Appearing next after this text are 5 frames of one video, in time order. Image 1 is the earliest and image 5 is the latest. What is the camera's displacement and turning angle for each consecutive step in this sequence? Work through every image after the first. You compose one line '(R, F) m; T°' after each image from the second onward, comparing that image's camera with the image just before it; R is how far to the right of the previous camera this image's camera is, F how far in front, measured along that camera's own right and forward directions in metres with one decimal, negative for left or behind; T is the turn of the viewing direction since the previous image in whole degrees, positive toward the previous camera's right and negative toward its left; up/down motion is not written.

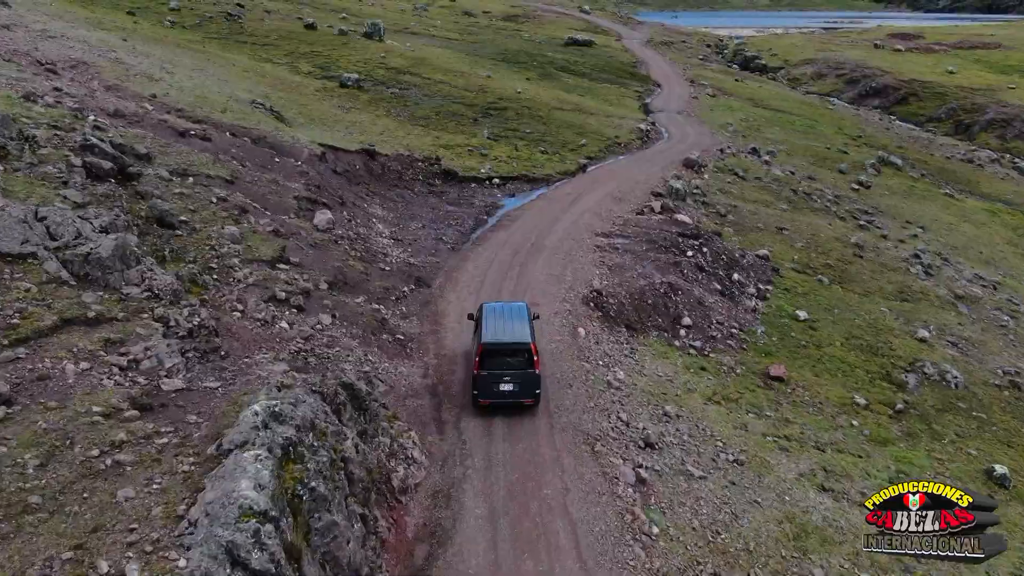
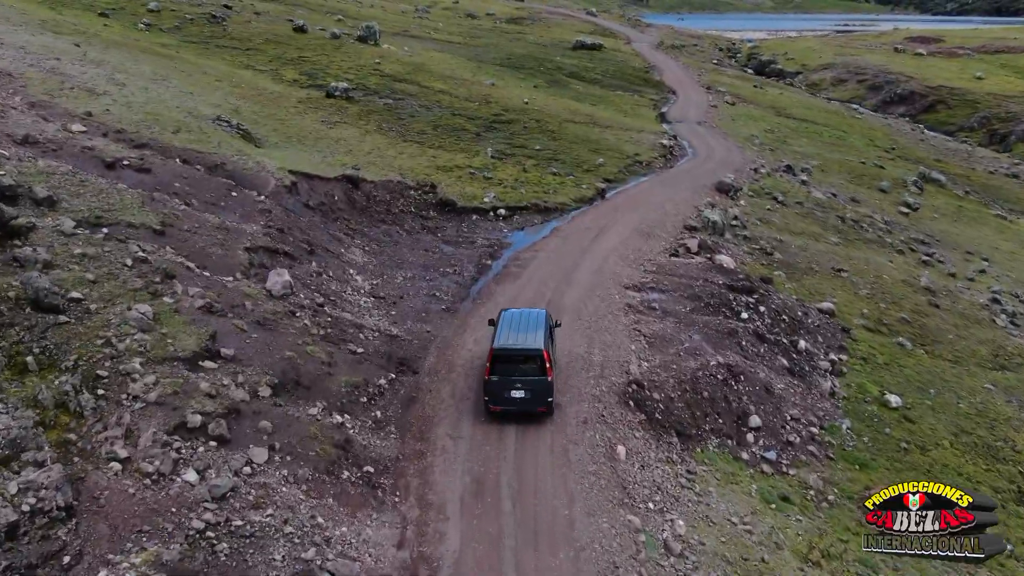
(-0.3, +7.7) m; 0°
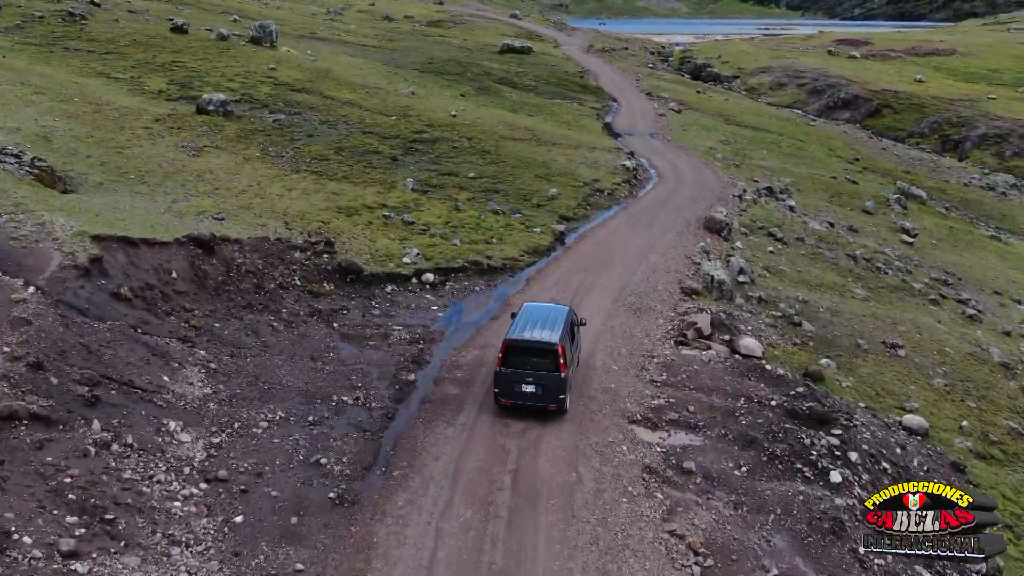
(-0.1, +12.9) m; +5°
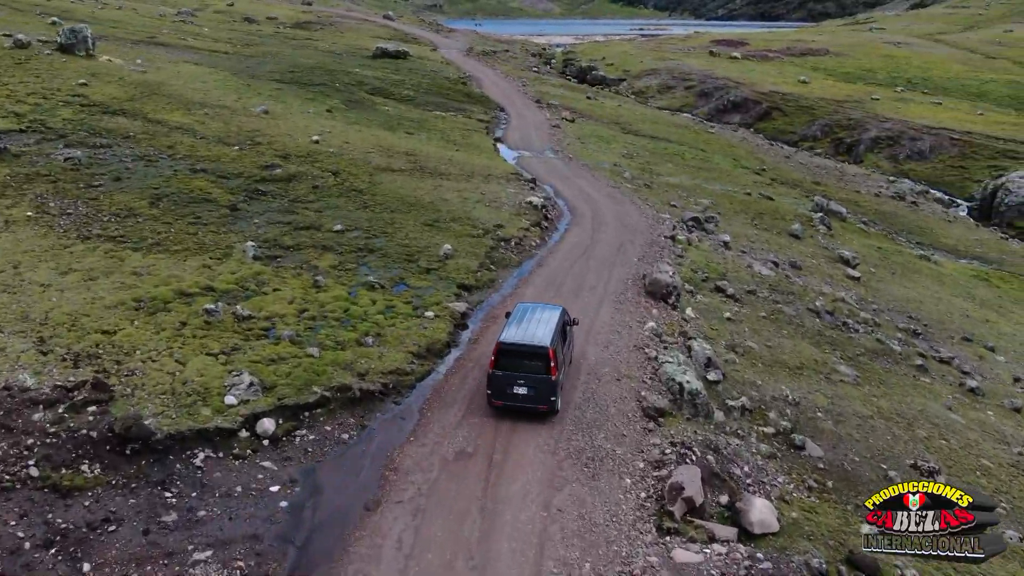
(+0.2, +10.5) m; +8°
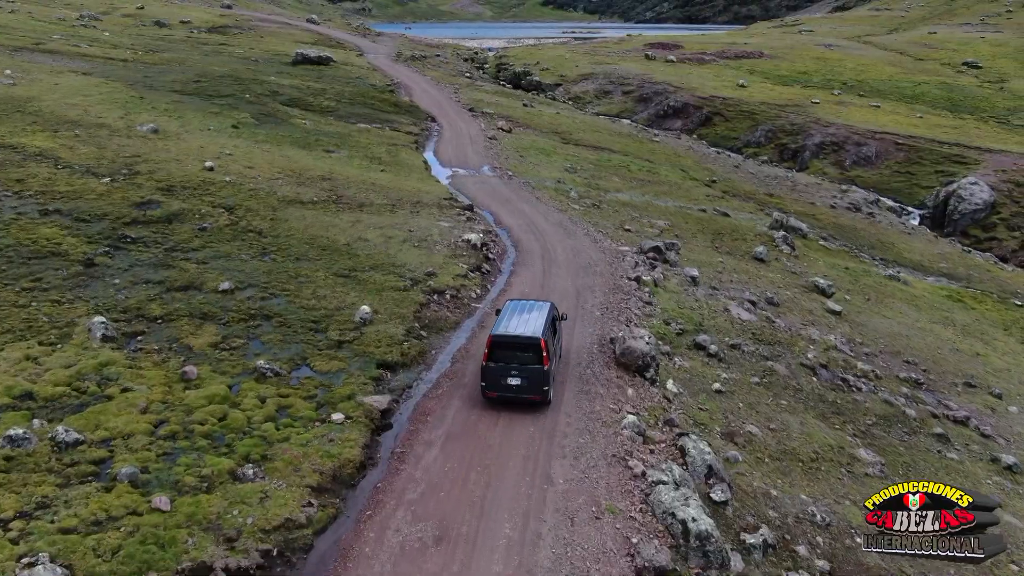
(+0.1, +6.9) m; +5°
